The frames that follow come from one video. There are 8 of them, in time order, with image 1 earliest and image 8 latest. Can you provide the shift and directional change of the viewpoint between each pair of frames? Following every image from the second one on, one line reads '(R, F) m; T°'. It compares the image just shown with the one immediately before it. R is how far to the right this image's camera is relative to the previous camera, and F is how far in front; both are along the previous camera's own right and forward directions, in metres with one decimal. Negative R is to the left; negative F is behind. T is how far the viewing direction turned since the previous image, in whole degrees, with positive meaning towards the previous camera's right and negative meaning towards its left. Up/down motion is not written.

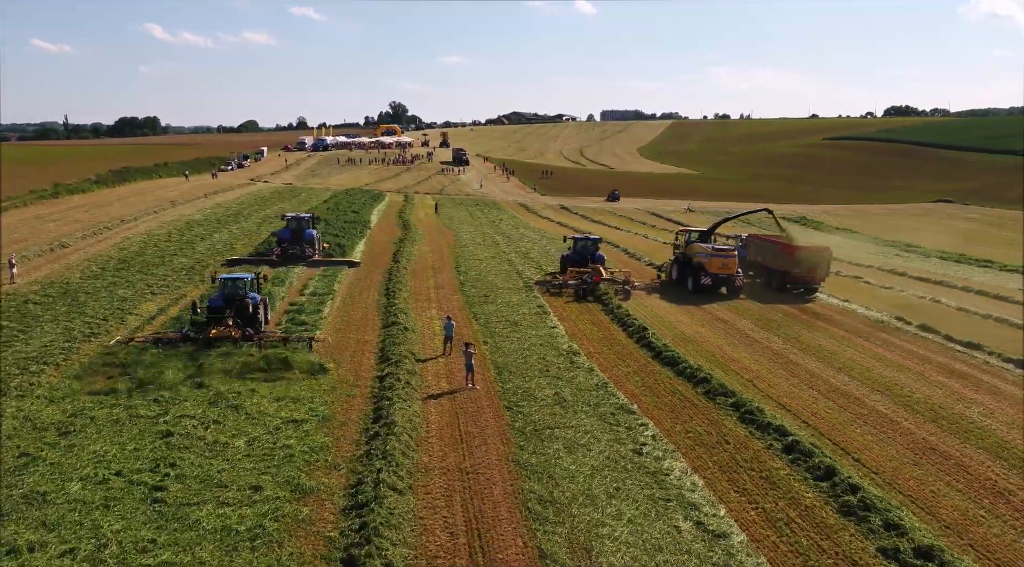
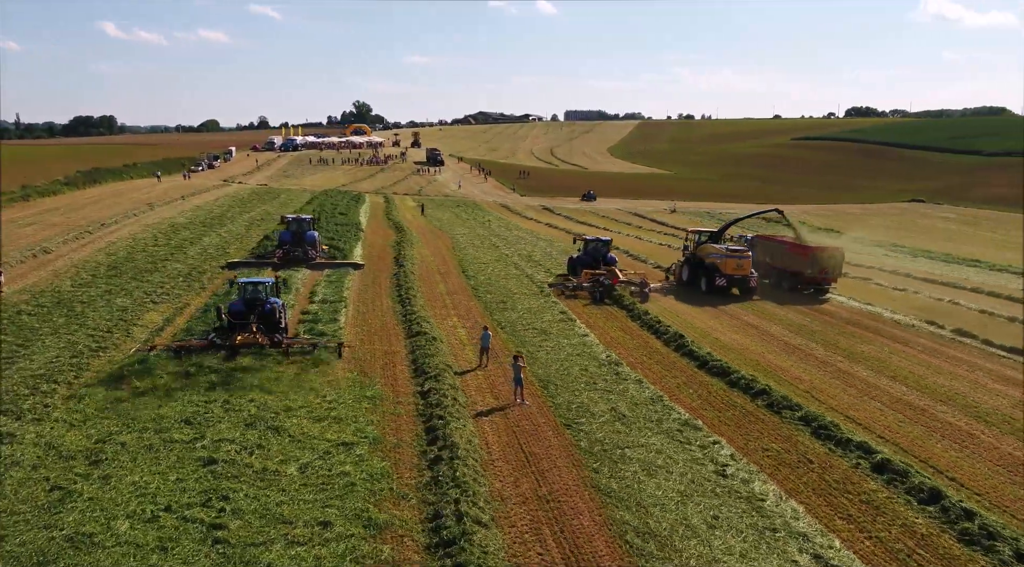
(-1.4, +0.8) m; +2°
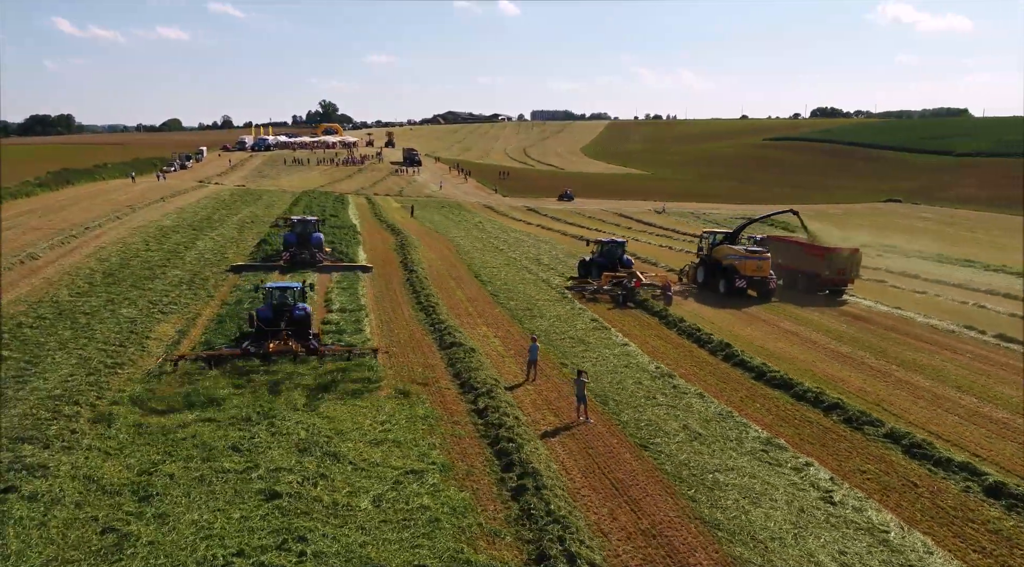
(-1.5, +0.9) m; +2°
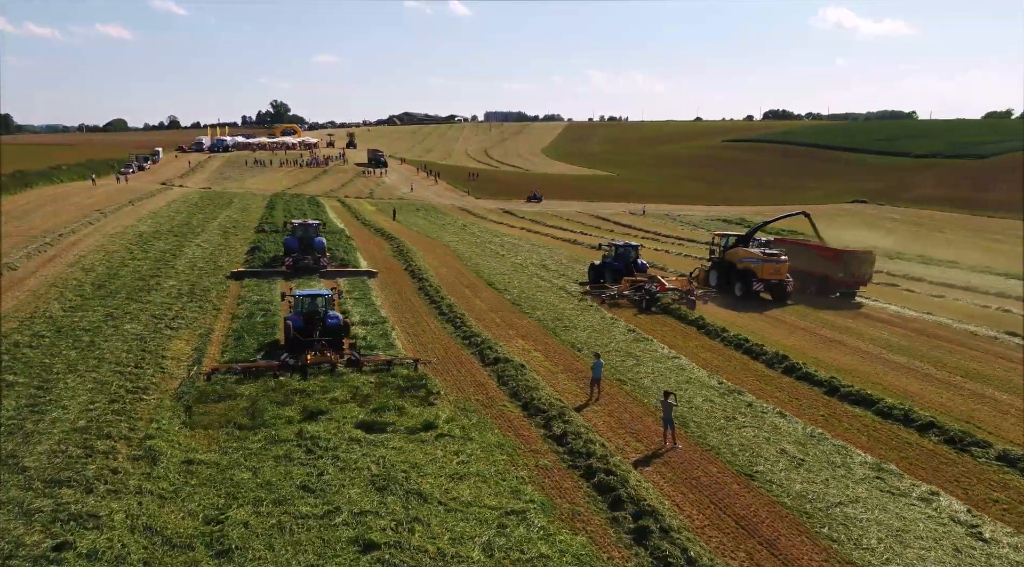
(-1.8, +1.1) m; +3°
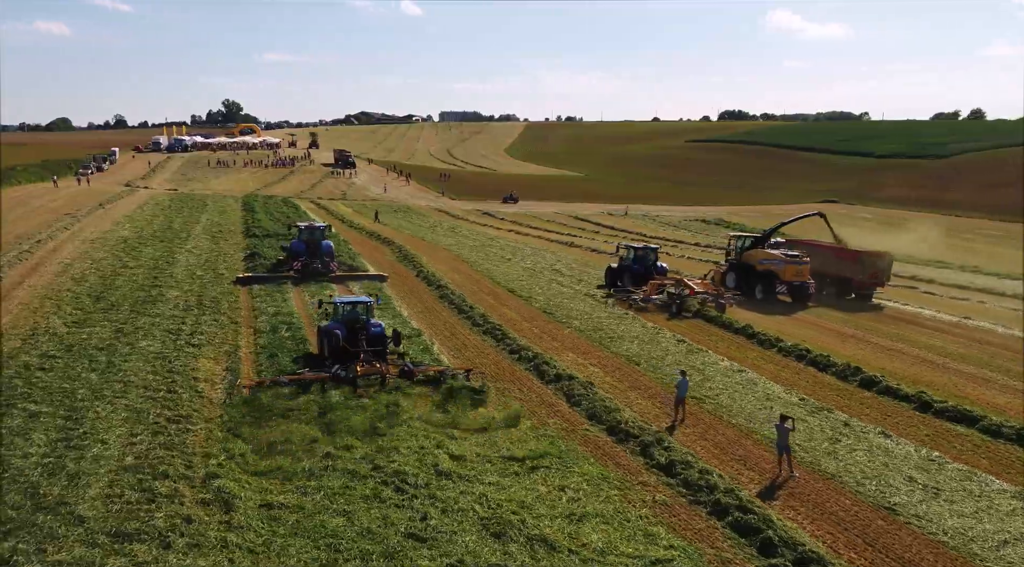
(-1.9, +1.2) m; +3°
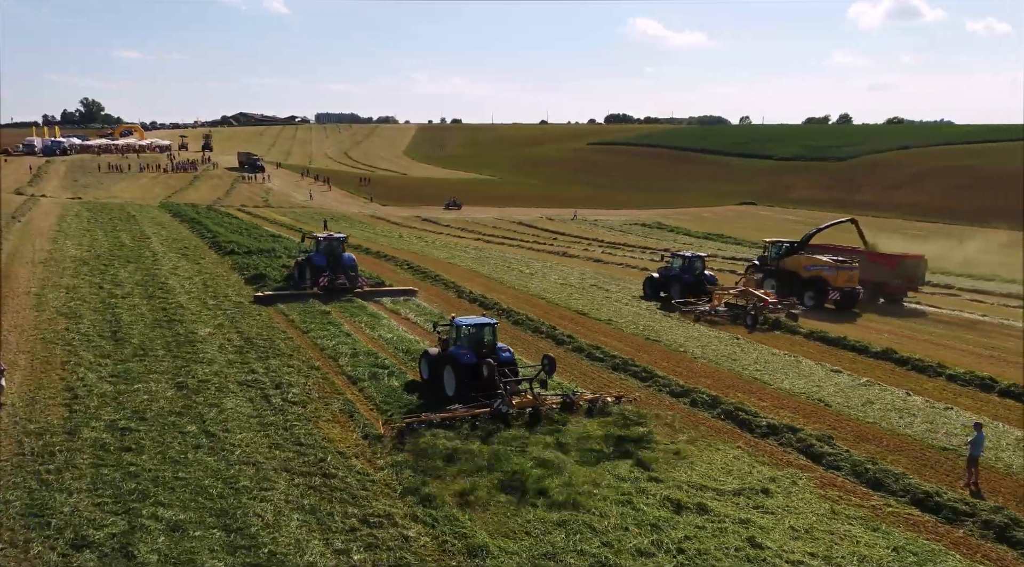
(-5.0, +3.1) m; +7°
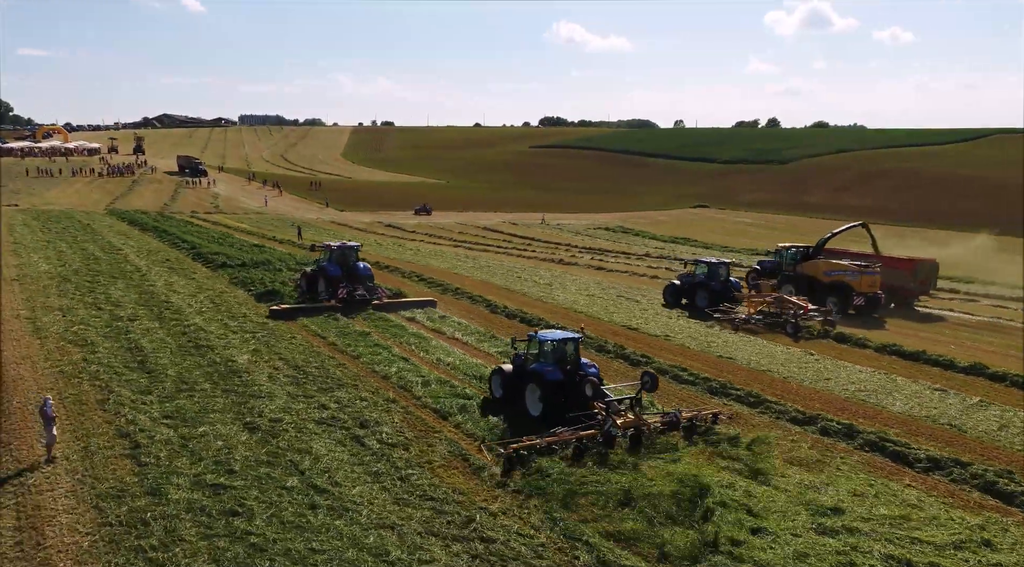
(-3.0, +1.6) m; +4°
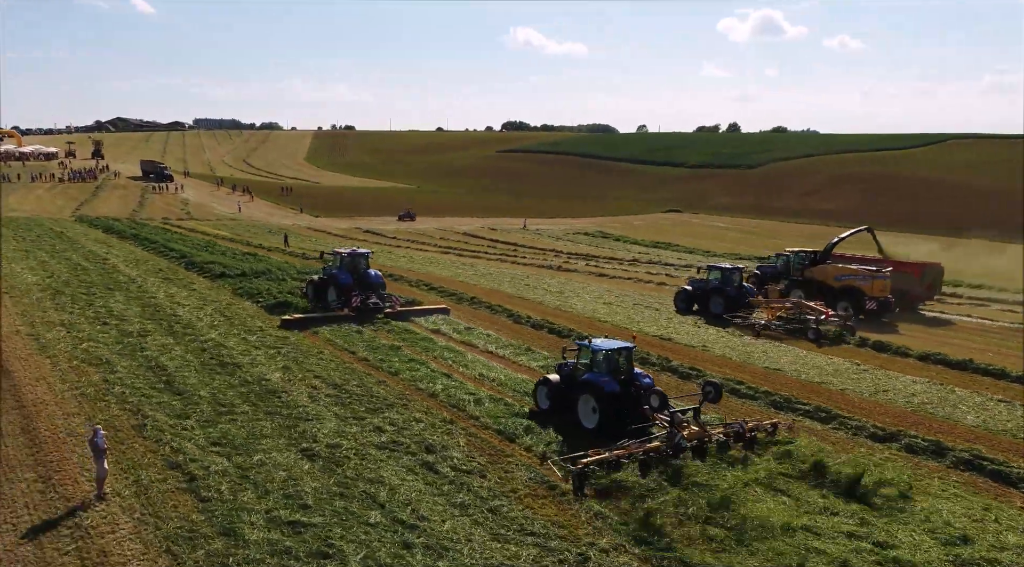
(-1.7, +0.8) m; +3°
